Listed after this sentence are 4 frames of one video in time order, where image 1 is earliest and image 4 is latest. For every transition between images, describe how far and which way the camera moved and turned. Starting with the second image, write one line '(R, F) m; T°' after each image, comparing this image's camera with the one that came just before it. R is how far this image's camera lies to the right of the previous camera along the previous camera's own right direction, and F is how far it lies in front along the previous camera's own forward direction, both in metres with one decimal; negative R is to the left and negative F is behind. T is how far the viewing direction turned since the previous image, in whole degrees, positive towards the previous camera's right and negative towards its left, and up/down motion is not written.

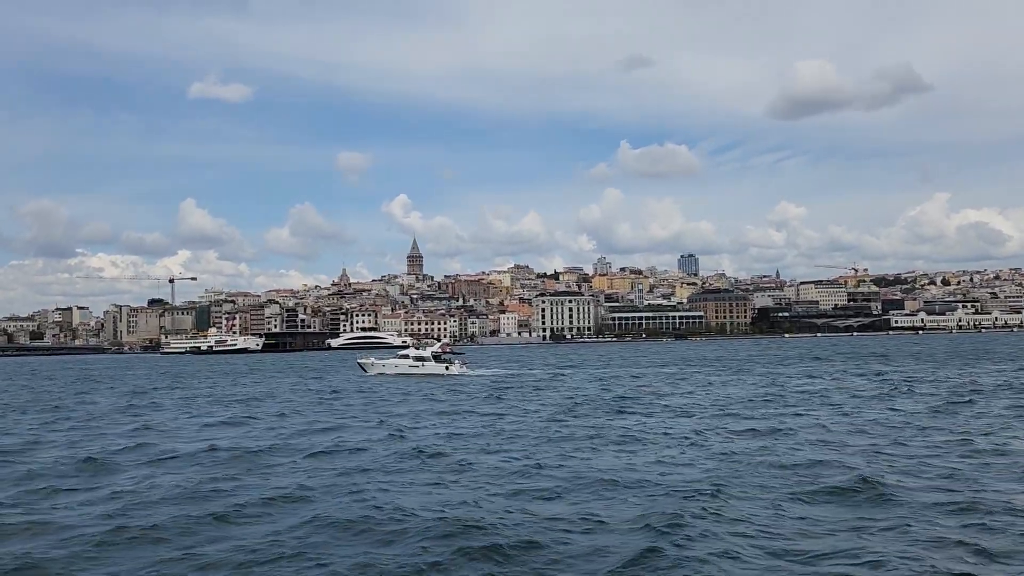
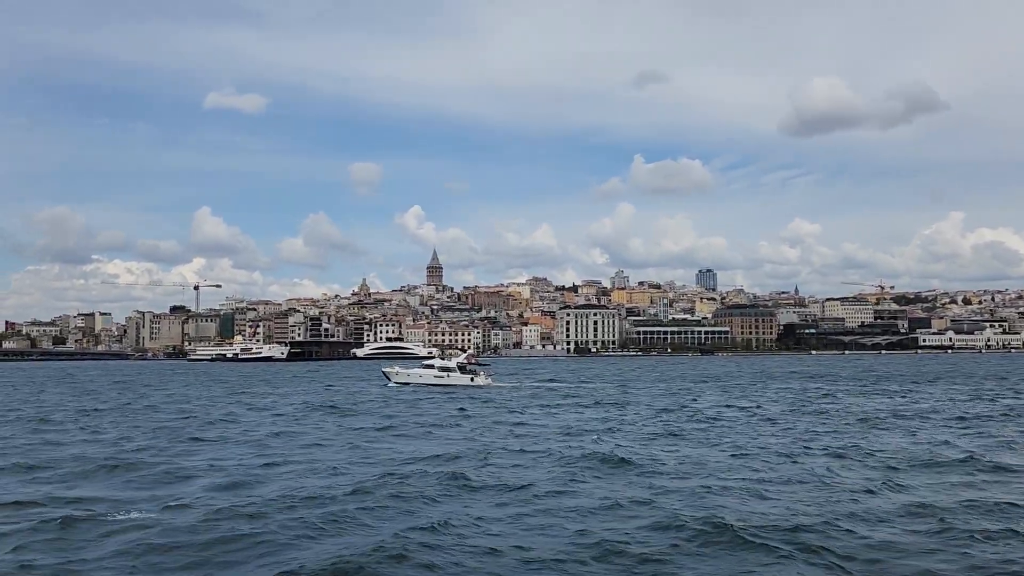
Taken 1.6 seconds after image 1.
(-1.2, +0.5) m; -1°
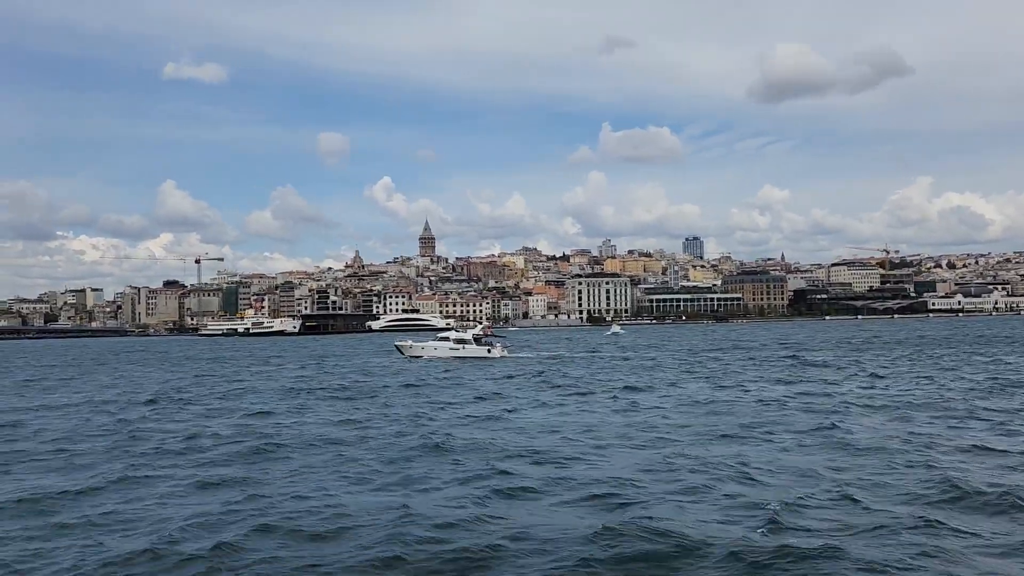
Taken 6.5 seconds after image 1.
(-3.7, +1.9) m; +2°
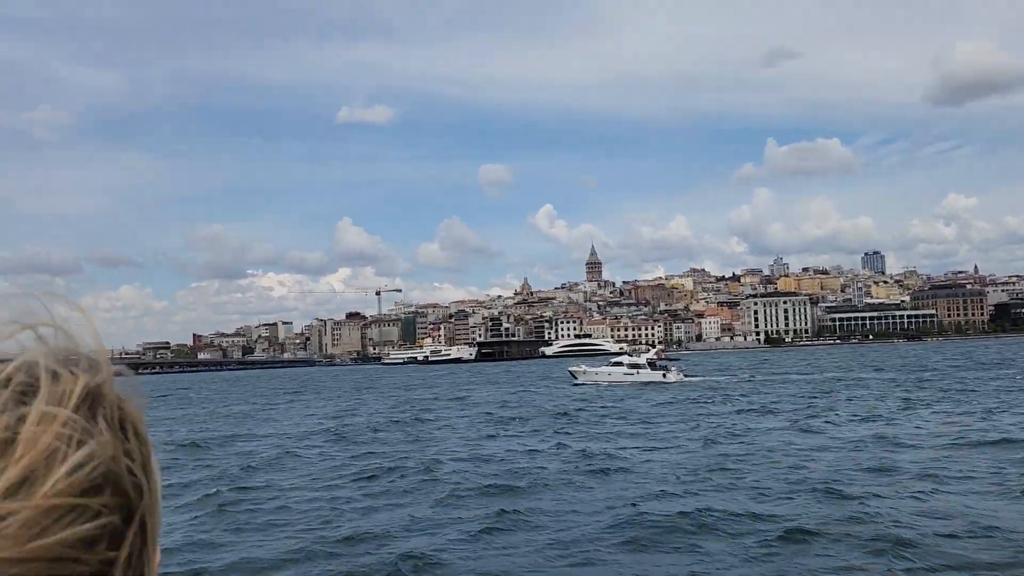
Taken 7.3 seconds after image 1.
(-0.5, -0.1) m; -10°
